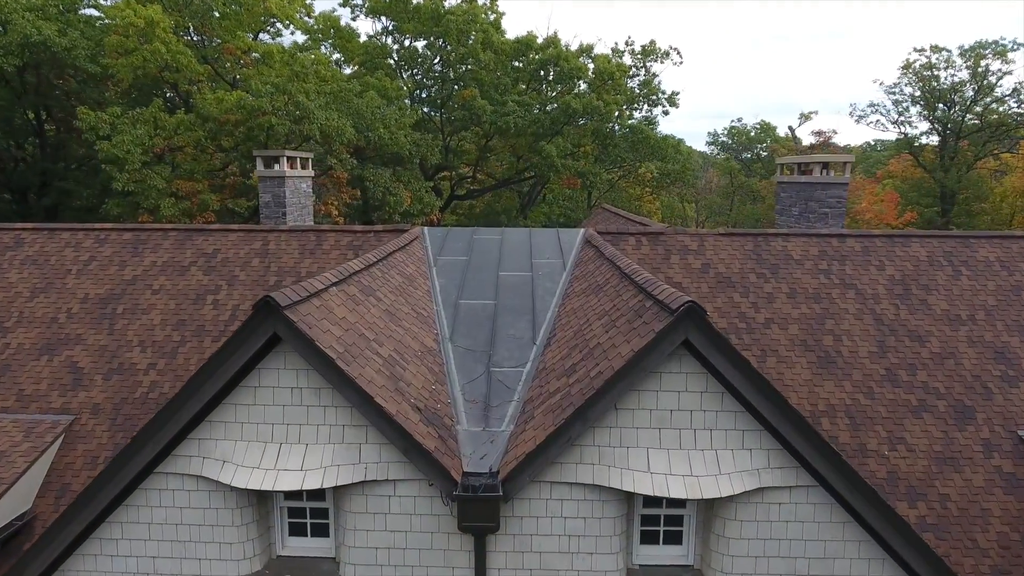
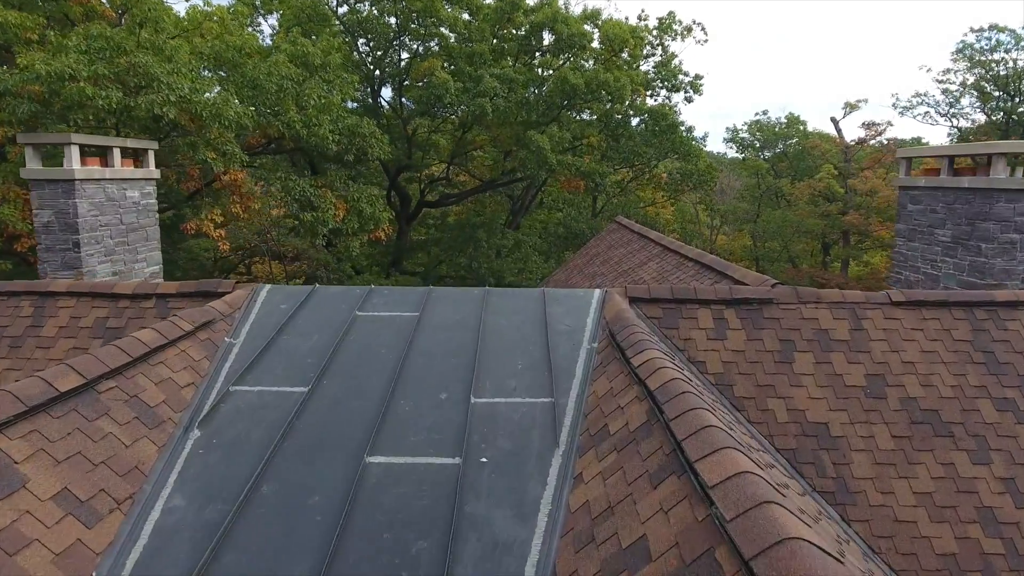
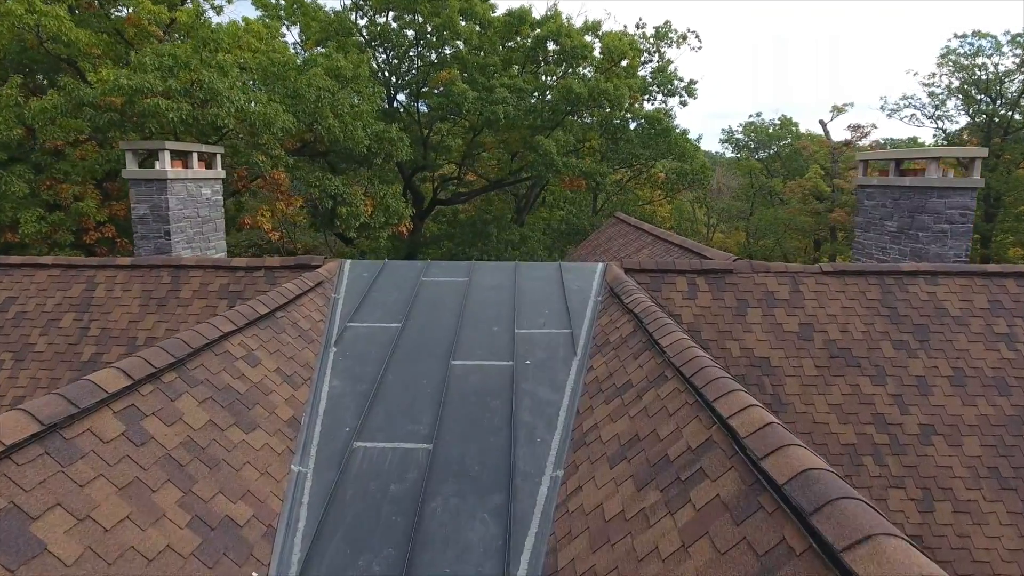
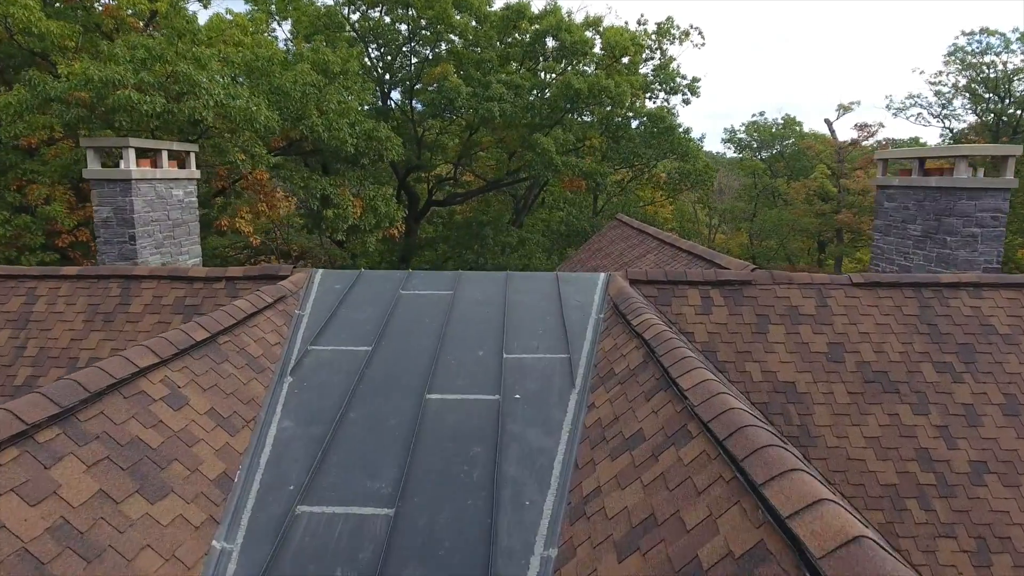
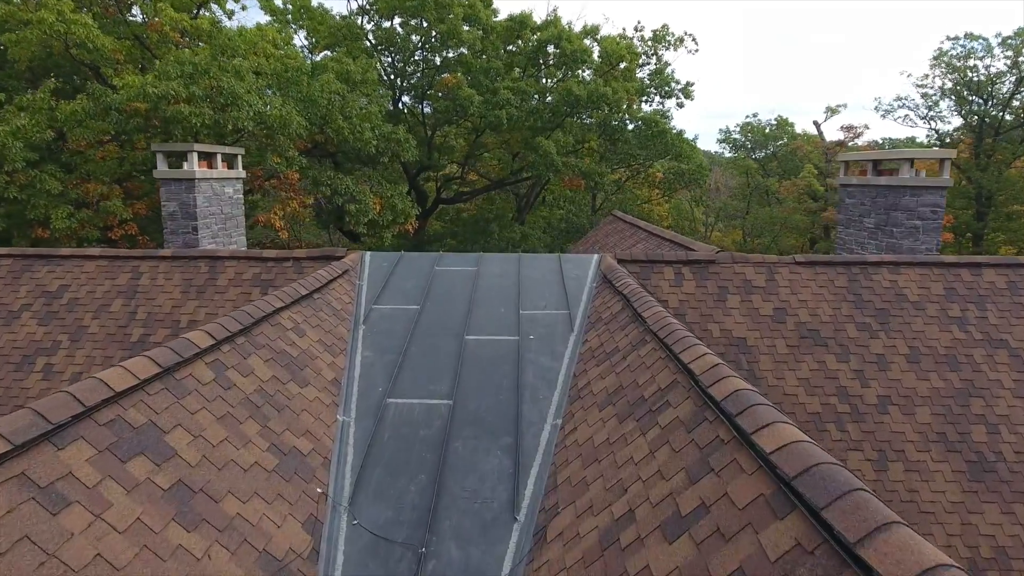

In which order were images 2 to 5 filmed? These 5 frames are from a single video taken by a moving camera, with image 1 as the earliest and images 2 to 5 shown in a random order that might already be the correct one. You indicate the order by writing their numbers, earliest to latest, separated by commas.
5, 3, 4, 2
